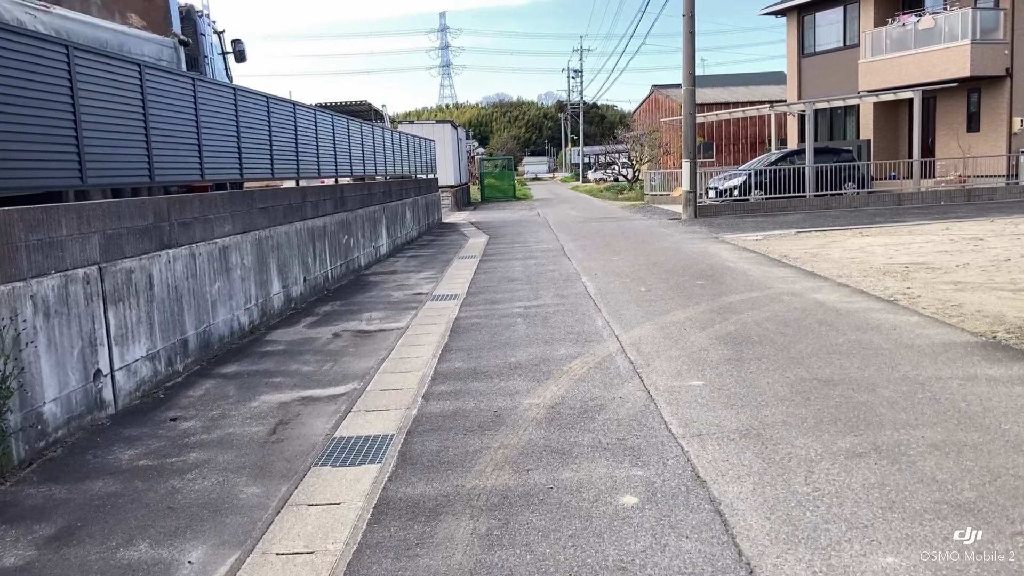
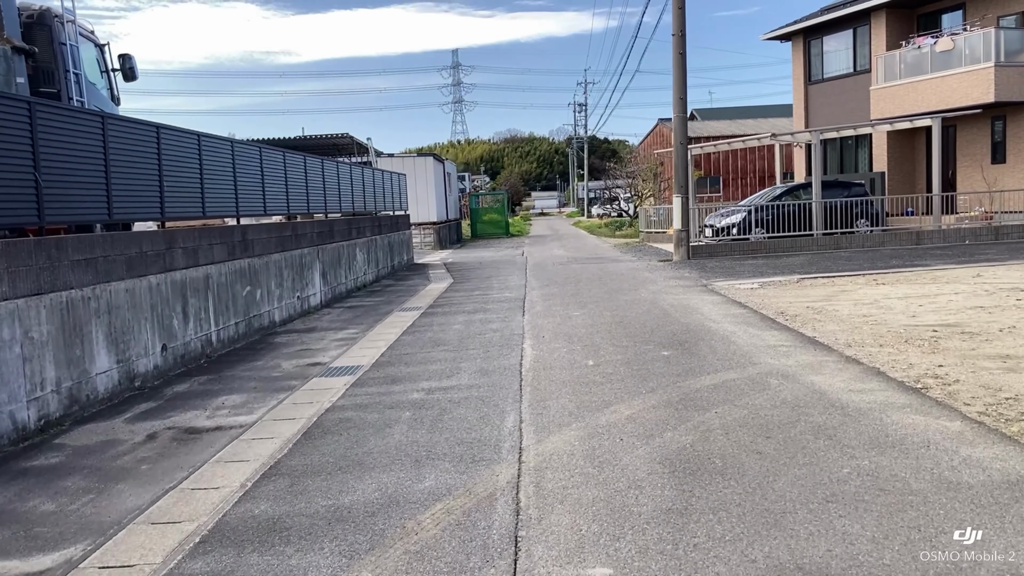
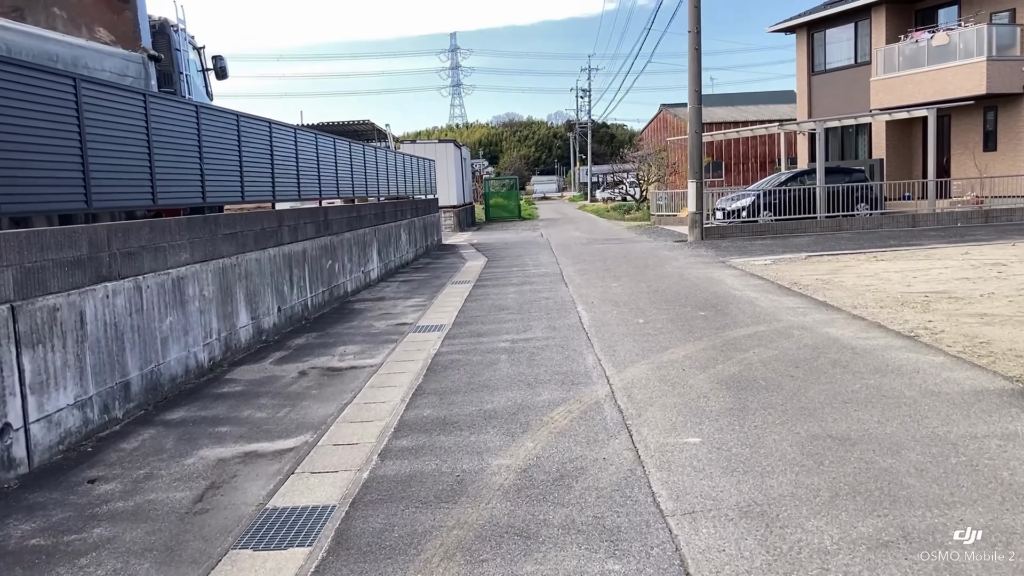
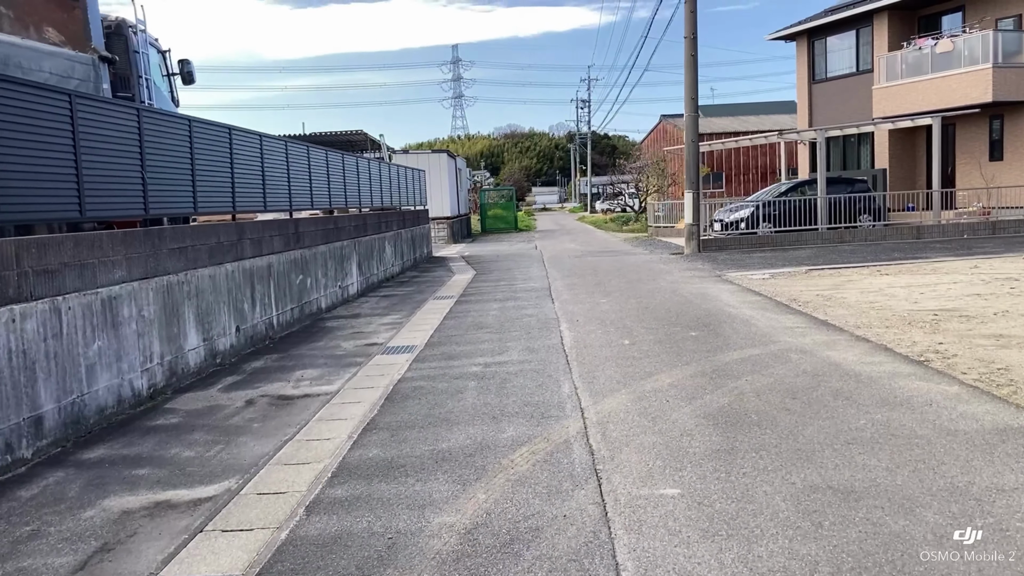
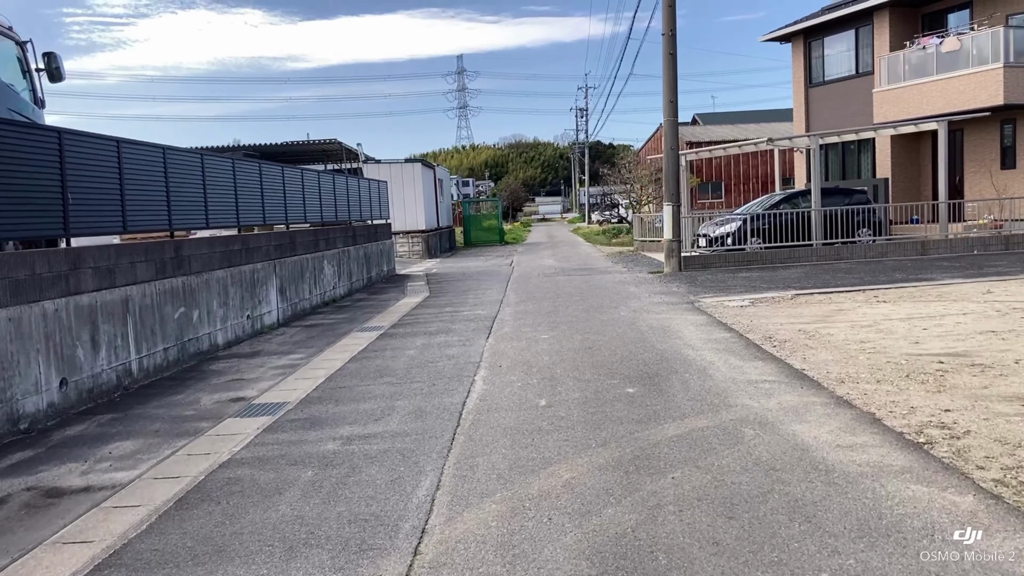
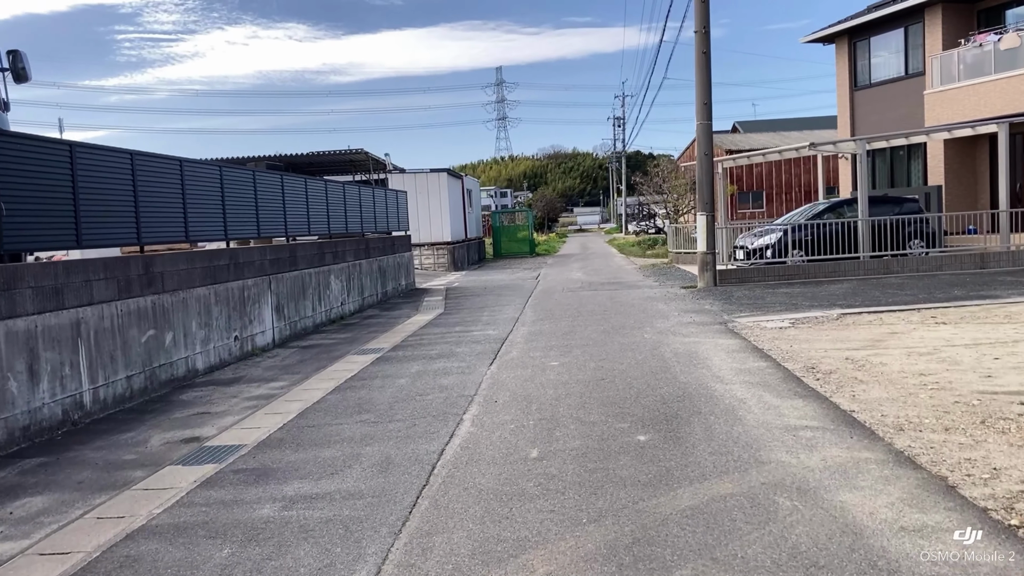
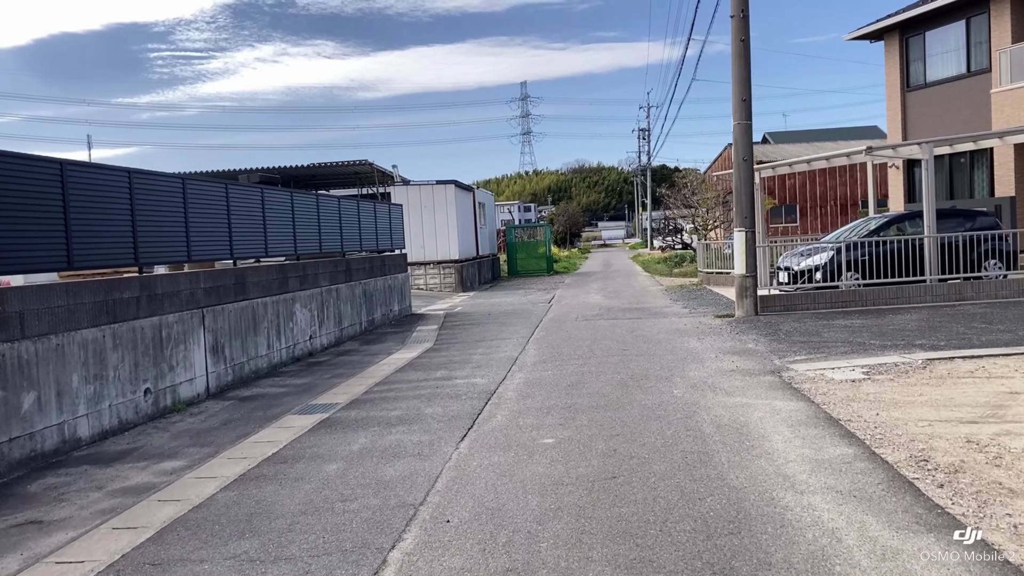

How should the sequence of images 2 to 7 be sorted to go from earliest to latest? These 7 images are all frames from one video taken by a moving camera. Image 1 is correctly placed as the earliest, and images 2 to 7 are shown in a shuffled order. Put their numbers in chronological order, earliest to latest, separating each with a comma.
3, 4, 2, 5, 6, 7
